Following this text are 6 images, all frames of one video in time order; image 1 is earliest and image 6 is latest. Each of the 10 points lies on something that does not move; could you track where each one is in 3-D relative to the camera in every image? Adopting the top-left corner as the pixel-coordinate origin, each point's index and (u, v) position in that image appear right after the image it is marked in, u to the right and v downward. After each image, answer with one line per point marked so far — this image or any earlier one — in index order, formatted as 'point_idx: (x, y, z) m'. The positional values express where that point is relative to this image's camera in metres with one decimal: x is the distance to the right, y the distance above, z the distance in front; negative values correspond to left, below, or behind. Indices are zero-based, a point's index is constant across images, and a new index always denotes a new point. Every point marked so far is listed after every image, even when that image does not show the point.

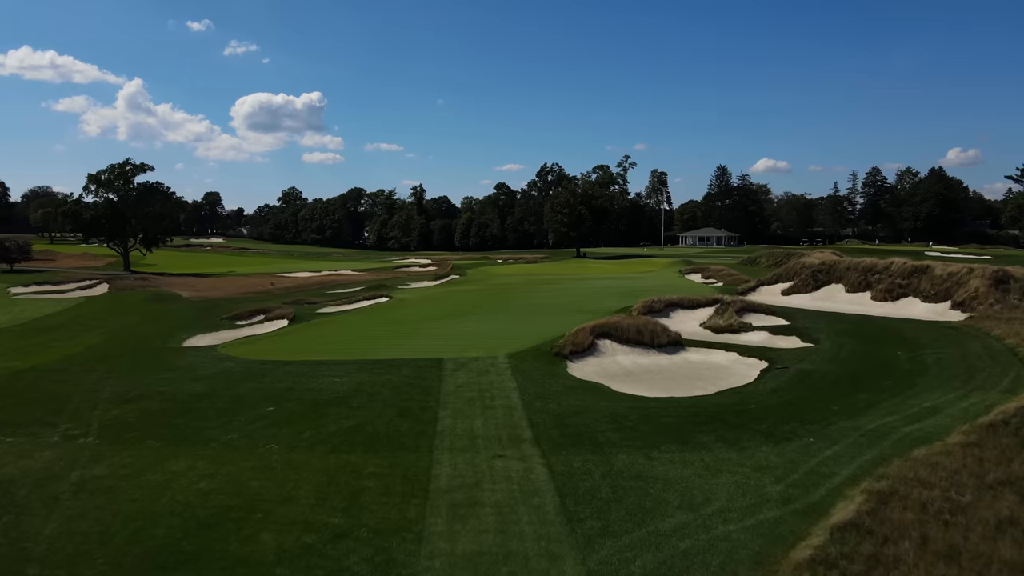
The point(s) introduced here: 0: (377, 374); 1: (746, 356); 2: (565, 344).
0: (-2.5, -1.6, +13.0) m
1: (+4.8, -1.4, +14.8) m
2: (+1.1, -1.2, +15.2) m
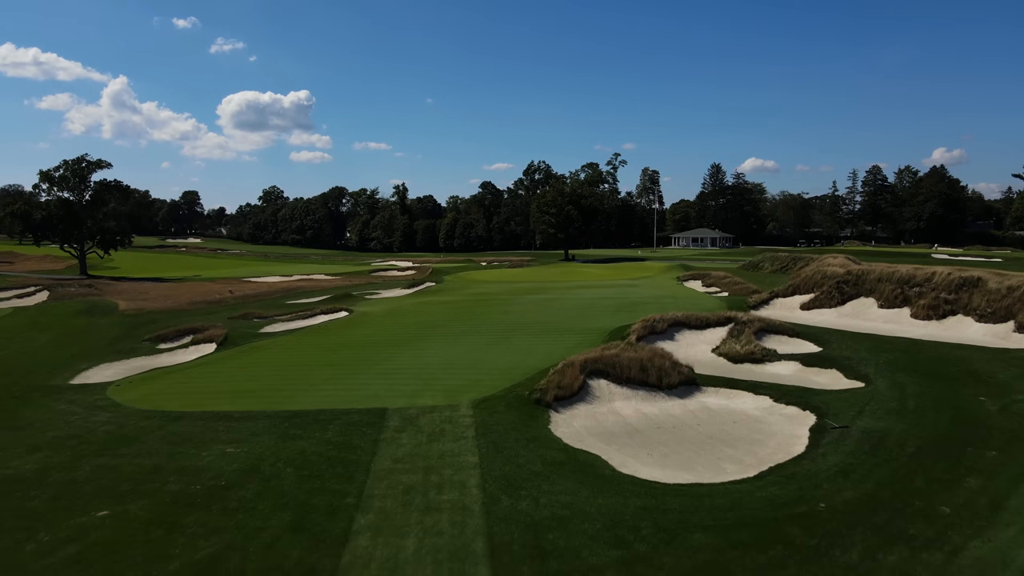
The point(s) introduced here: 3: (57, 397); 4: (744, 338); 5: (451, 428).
0: (-2.9, -2.0, +9.5) m
1: (+4.3, -1.8, +11.4) m
2: (+0.6, -1.6, +11.8) m
3: (-7.9, -1.9, +12.5) m
4: (+5.4, -1.2, +16.8) m
5: (-0.9, -2.0, +10.1) m
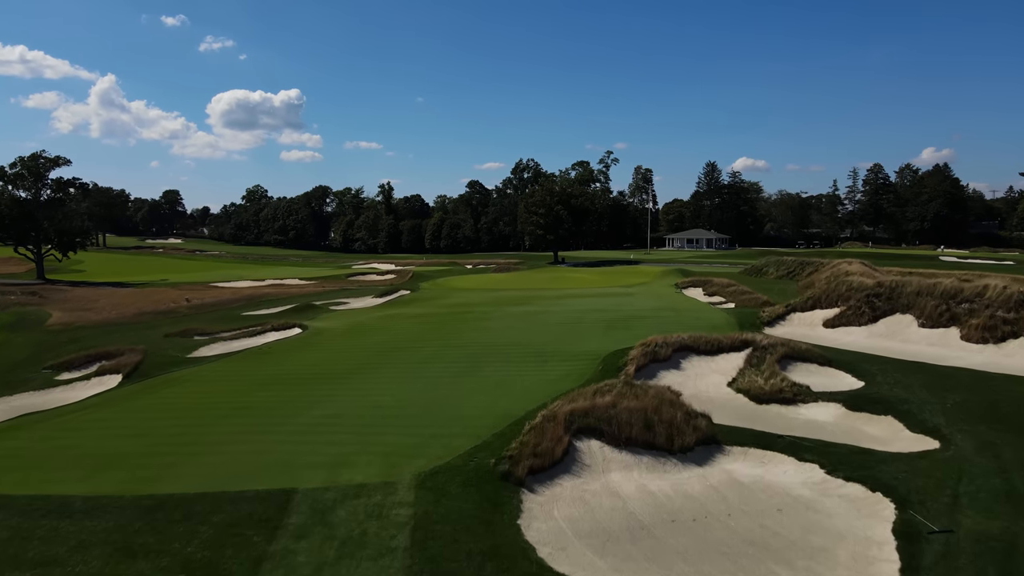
0: (-3.4, -2.4, +6.4) m
1: (+3.8, -2.2, +8.4) m
2: (+0.1, -2.0, +8.7) m
3: (-8.4, -2.3, +9.3) m
4: (+4.9, -1.6, +13.8) m
5: (-1.3, -2.3, +7.0) m
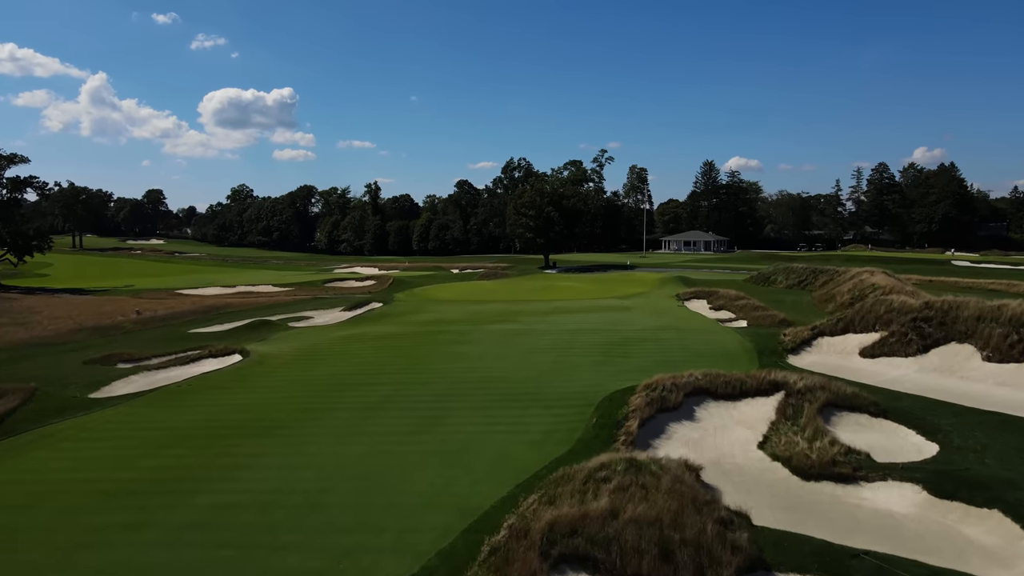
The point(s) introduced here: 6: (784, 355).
0: (-3.8, -2.9, +3.2) m
1: (+3.4, -2.7, +5.3) m
2: (-0.3, -2.5, +5.6) m
3: (-8.9, -2.8, +6.2) m
4: (+4.4, -2.0, +10.7) m
5: (-1.7, -2.8, +3.8) m
6: (+6.2, -1.5, +16.4) m
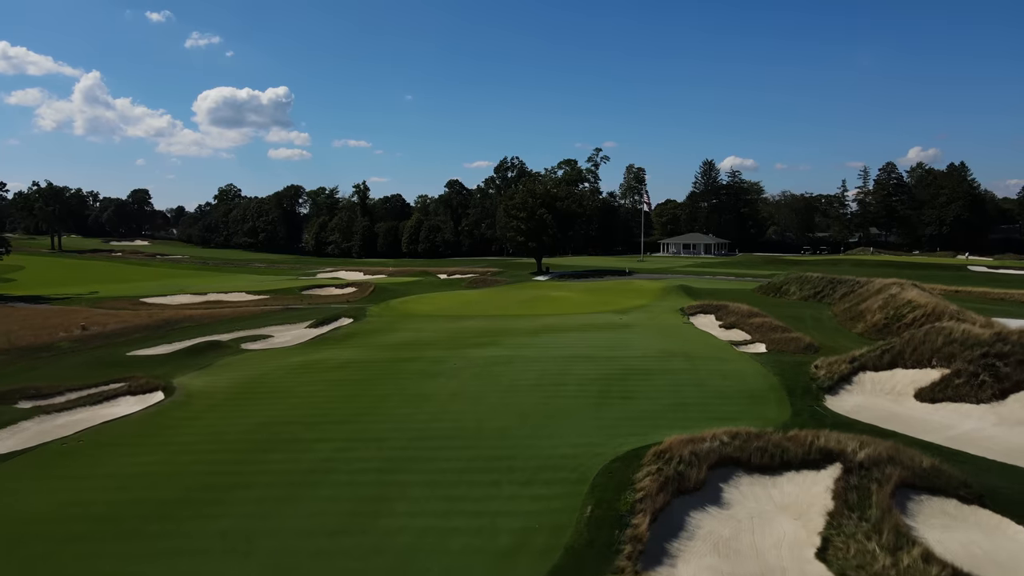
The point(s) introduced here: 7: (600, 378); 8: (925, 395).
0: (-4.2, -3.4, +0.2) m
1: (+3.0, -3.2, +2.3) m
2: (-0.7, -3.0, +2.6) m
3: (-9.2, -3.3, +3.1) m
4: (+4.0, -2.5, +7.8) m
5: (-2.1, -3.3, +0.8) m
6: (+5.8, -2.0, +13.5) m
7: (+1.9, -1.9, +15.7) m
8: (+7.3, -1.8, +12.7) m
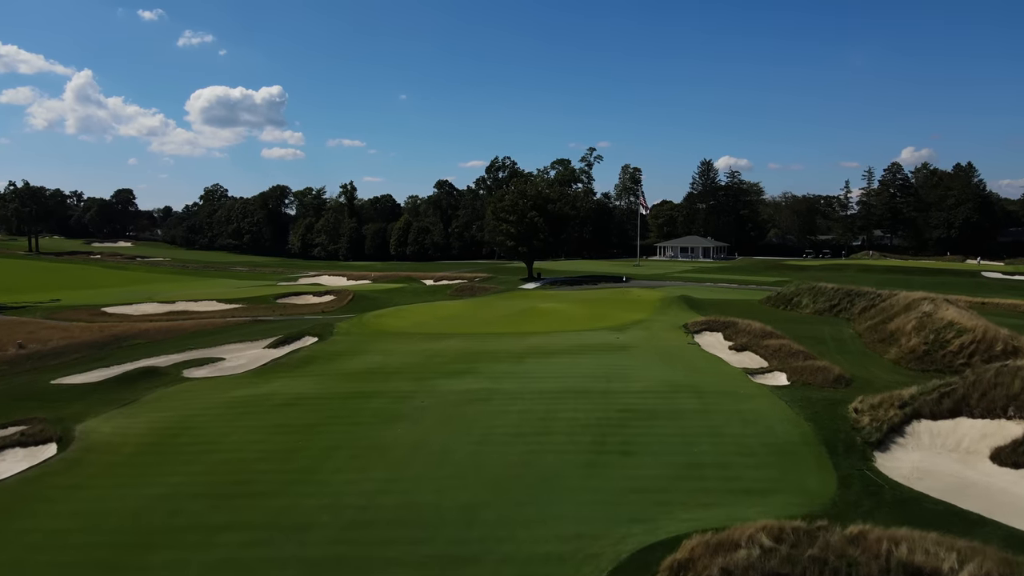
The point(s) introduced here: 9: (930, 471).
0: (-4.5, -3.9, -2.5) m
1: (+2.7, -3.7, -0.3) m
2: (-1.0, -3.5, -0.1) m
3: (-9.6, -3.8, +0.3) m
4: (+3.6, -3.0, +5.1) m
5: (-2.4, -3.8, -1.9) m
6: (+5.4, -2.5, +10.8) m
7: (+1.5, -2.4, +13.0) m
8: (+6.9, -2.3, +10.1) m
9: (+6.0, -2.6, +10.3) m
